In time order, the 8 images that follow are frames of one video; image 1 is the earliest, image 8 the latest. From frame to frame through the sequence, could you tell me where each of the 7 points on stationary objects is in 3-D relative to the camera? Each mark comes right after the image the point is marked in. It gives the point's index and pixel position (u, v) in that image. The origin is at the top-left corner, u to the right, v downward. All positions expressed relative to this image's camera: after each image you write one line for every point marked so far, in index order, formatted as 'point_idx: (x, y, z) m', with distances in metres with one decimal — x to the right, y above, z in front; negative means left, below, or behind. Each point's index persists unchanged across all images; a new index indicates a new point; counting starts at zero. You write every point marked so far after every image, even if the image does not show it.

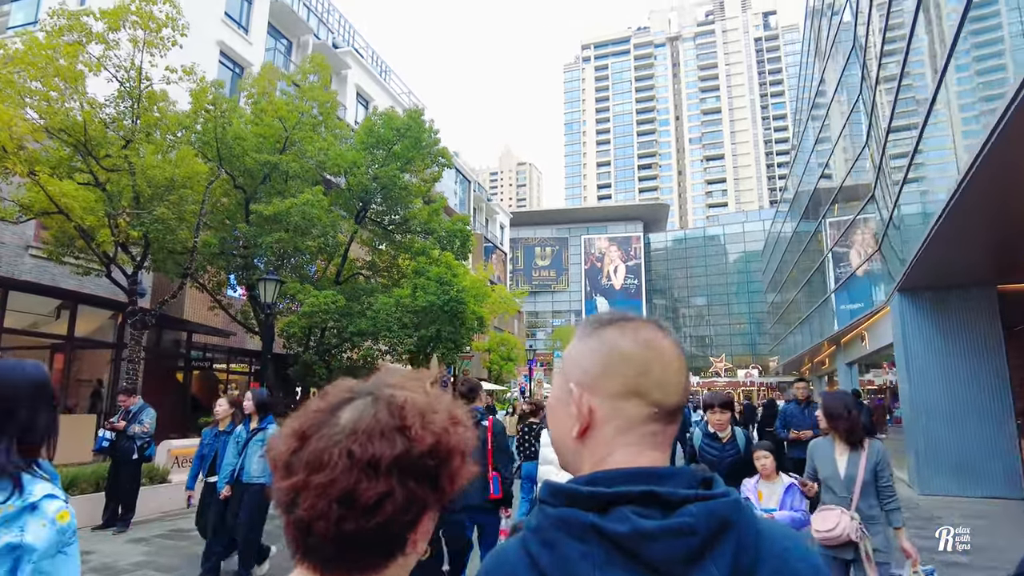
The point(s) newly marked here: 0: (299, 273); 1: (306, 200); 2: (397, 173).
0: (-5.3, +0.4, +16.3) m
1: (-4.6, +2.0, +14.6) m
2: (-3.0, +3.0, +17.2) m
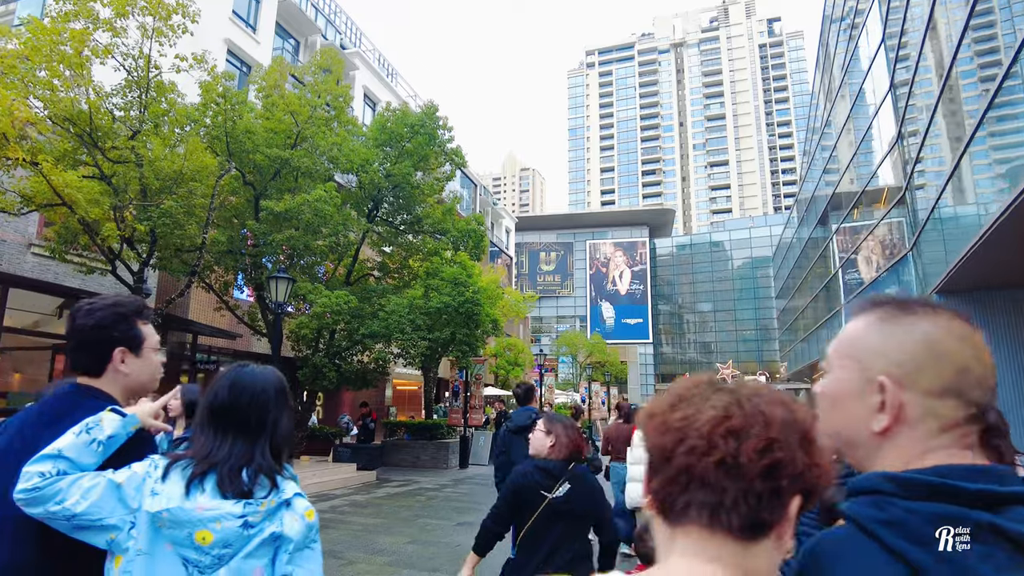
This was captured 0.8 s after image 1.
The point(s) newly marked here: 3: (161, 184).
0: (-4.9, +0.4, +15.8) m
1: (-4.2, +2.0, +14.1) m
2: (-2.6, +3.0, +16.7) m
3: (-5.9, +1.8, +10.9) m
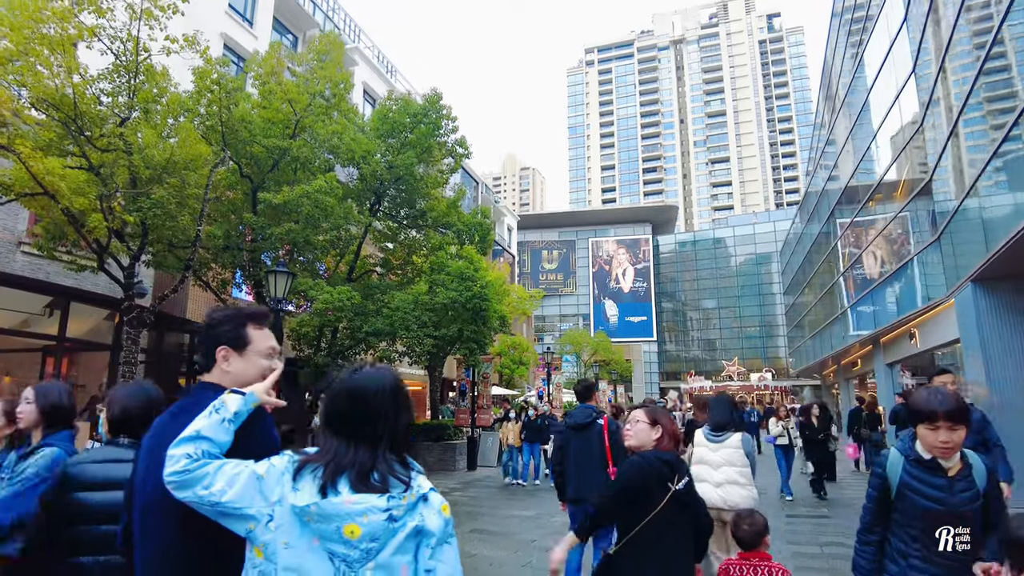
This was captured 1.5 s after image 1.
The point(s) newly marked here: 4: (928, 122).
0: (-4.7, +0.4, +15.2) m
1: (-4.0, +2.1, +13.5) m
2: (-2.5, +3.1, +16.1) m
3: (-5.7, +1.8, +10.3) m
4: (+10.2, +3.9, +16.2) m
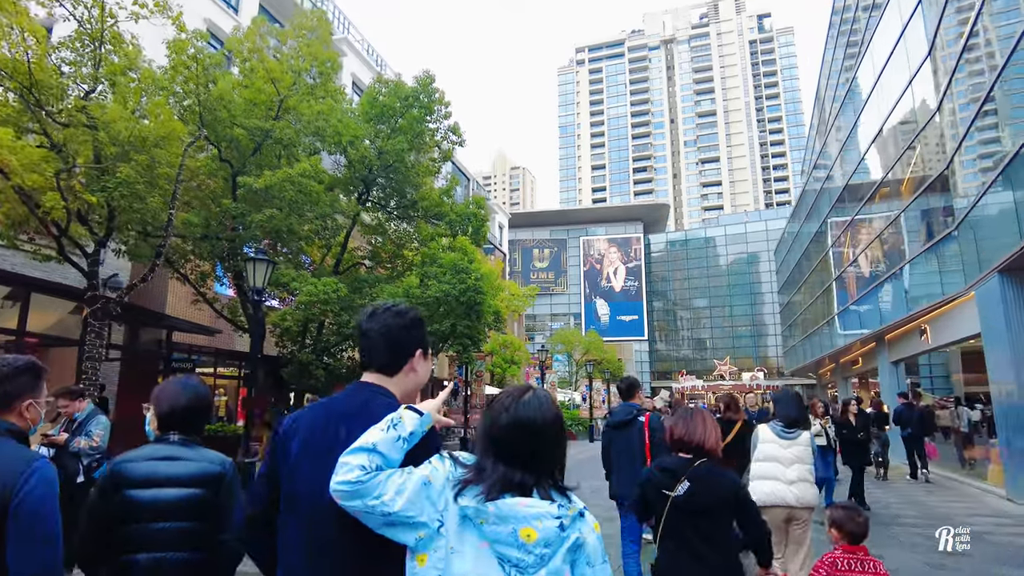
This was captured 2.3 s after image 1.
0: (-4.8, +0.6, +14.3) m
1: (-4.1, +2.2, +12.6) m
2: (-2.5, +3.3, +15.3) m
3: (-5.7, +2.0, +9.4) m
4: (+10.1, +4.0, +15.6) m
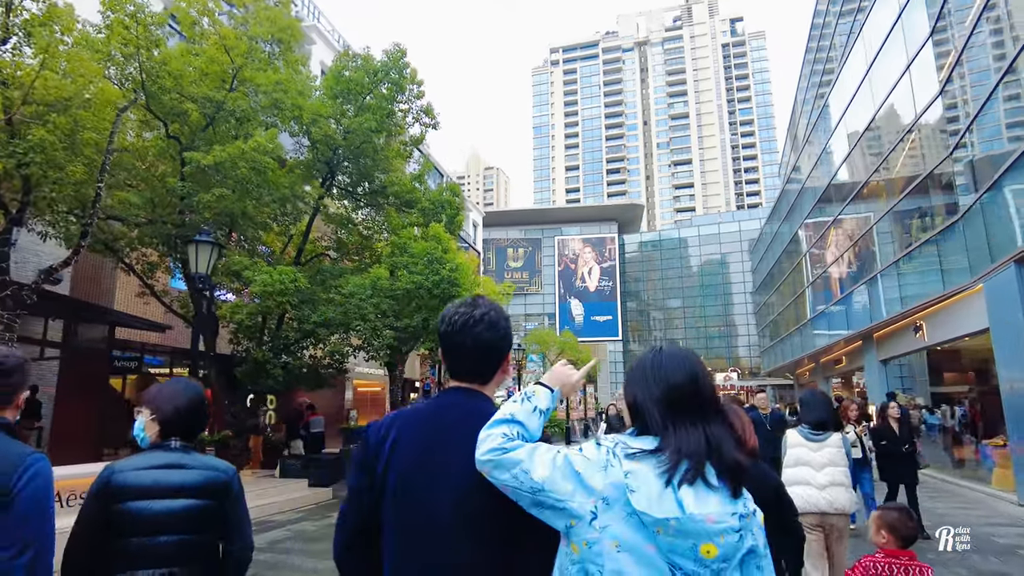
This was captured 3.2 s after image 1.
0: (-5.2, +0.8, +13.0) m
1: (-4.5, +2.4, +11.4) m
2: (-3.0, +3.5, +14.1) m
3: (-5.9, +2.2, +8.1) m
4: (+9.6, +4.2, +14.9) m
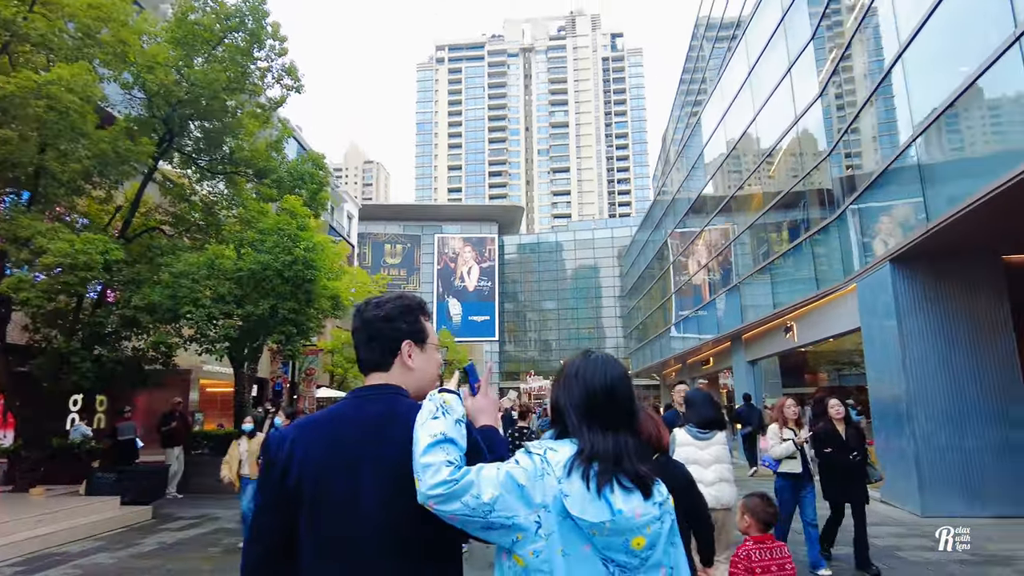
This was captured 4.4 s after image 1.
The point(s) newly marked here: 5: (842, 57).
0: (-7.5, +1.2, +10.6) m
1: (-6.3, +2.8, +9.1) m
2: (-5.4, +3.8, +12.1) m
3: (-7.2, +2.6, +5.6) m
4: (+6.8, +4.1, +15.2) m
5: (+6.7, +4.7, +13.2) m
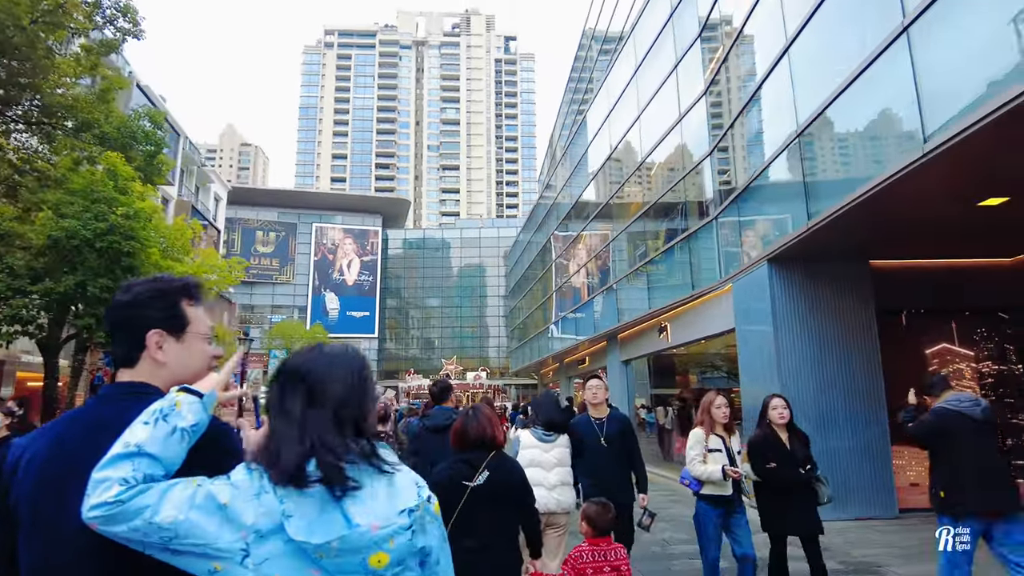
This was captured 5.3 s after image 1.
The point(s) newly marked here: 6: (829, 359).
0: (-9.3, +1.7, +8.1) m
1: (-7.9, +3.2, +6.9) m
2: (-7.4, +4.2, +9.9) m
3: (-8.0, +3.1, +3.2) m
4: (+4.1, +4.1, +15.1) m
5: (+4.4, +4.7, +13.2) m
6: (+4.8, -1.1, +9.8) m
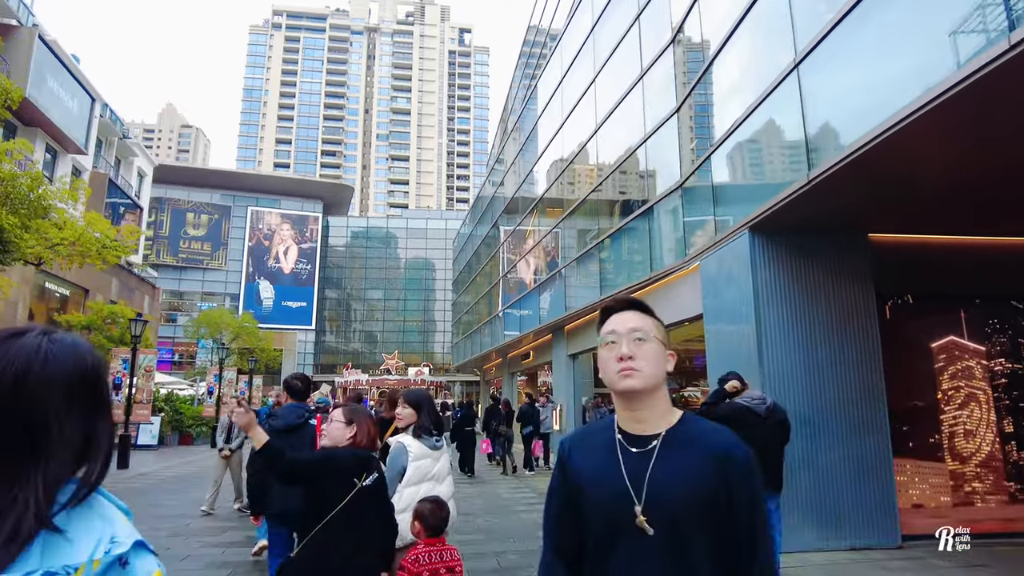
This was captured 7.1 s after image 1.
0: (-10.0, +2.4, +5.2) m
1: (-8.4, +3.9, +4.1) m
2: (-8.2, +4.9, +7.2) m
3: (-8.3, +3.7, +0.4) m
4: (+2.9, +4.4, +13.3) m
5: (+3.3, +5.0, +11.3) m
6: (+3.8, -0.8, +8.0) m
